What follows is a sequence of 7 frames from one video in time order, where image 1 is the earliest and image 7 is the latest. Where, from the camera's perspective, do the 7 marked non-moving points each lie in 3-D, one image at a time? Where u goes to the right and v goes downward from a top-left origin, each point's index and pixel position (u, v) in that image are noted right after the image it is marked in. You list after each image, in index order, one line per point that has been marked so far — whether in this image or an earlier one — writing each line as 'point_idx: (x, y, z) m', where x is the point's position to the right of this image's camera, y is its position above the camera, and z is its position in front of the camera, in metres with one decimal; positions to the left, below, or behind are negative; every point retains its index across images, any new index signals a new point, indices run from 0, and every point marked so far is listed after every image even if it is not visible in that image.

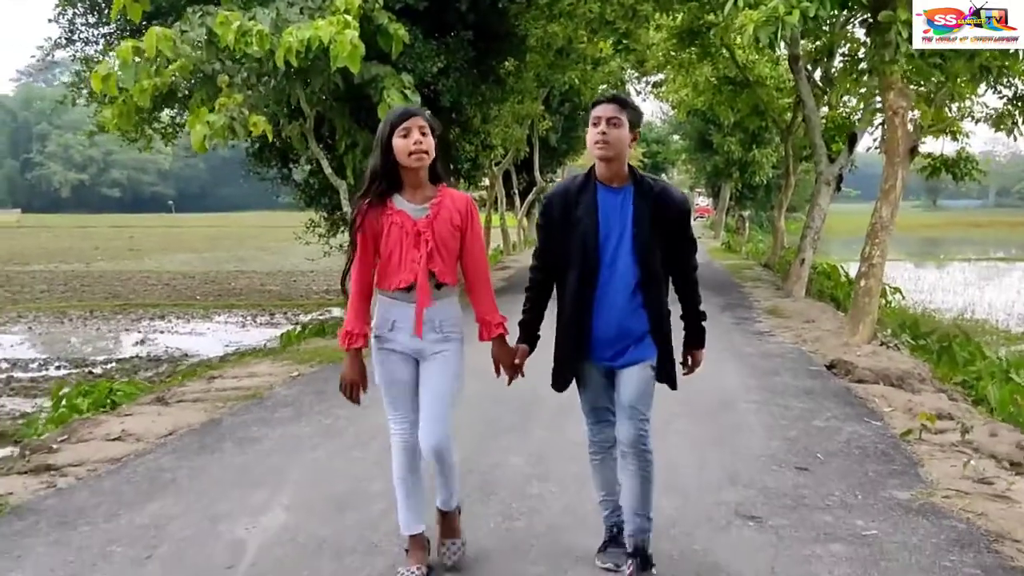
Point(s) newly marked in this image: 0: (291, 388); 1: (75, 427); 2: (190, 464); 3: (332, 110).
0: (-2.0, -0.9, +7.9) m
1: (-3.3, -1.1, +6.8) m
2: (-2.0, -1.1, +5.5) m
3: (-2.4, +2.4, +11.8) m
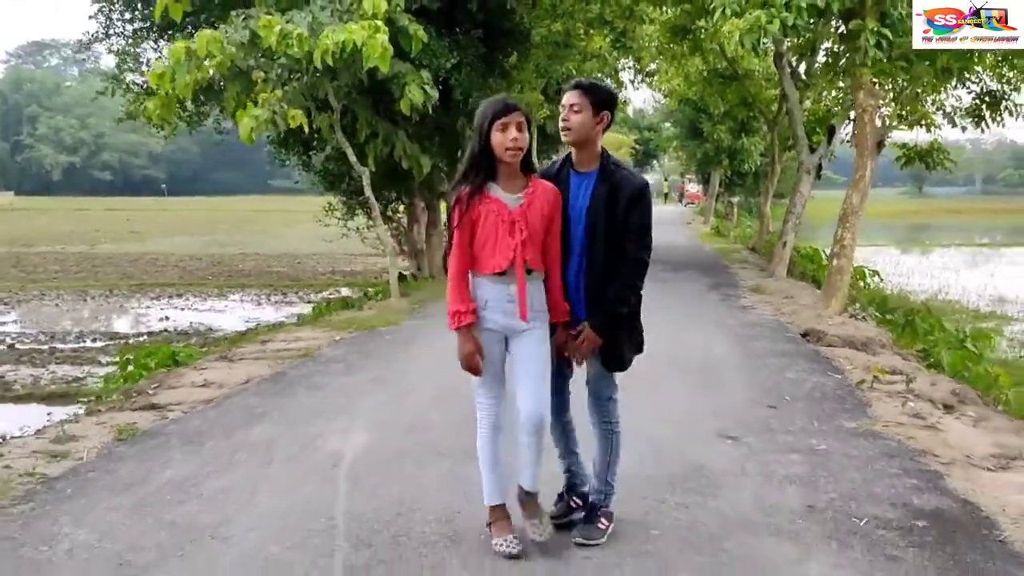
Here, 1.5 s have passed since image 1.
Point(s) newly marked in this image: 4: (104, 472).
0: (-1.8, -0.6, +9.1) m
1: (-3.2, -0.8, +8.0) m
2: (-1.8, -0.9, +6.7) m
3: (-2.3, +2.7, +12.9) m
4: (-2.3, -1.0, +5.1) m
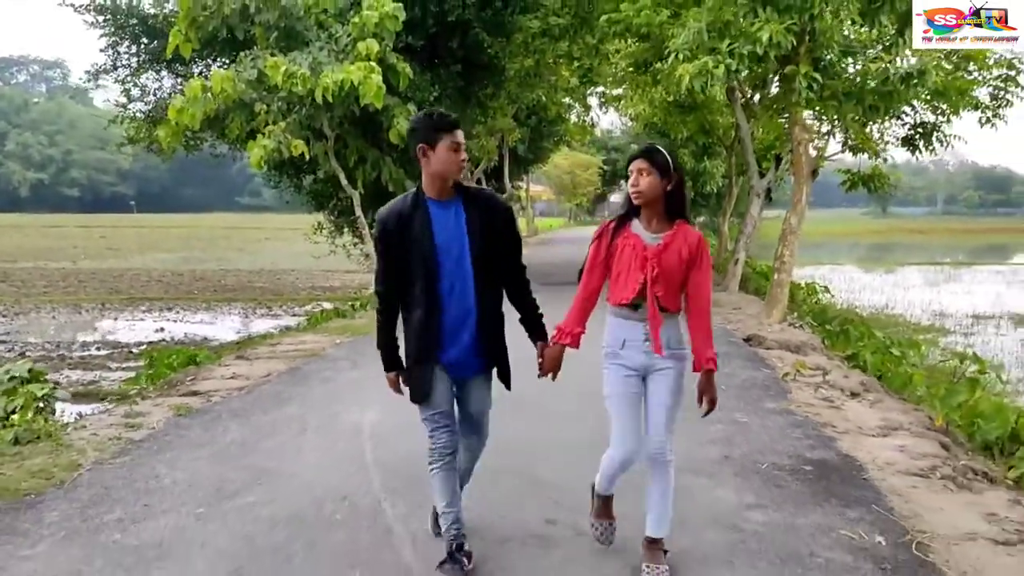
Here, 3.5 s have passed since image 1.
0: (-2.1, -0.7, +10.5) m
1: (-3.4, -0.9, +9.3) m
2: (-2.0, -0.9, +8.1) m
3: (-2.6, +2.5, +14.3) m
4: (-2.4, -1.1, +6.4) m
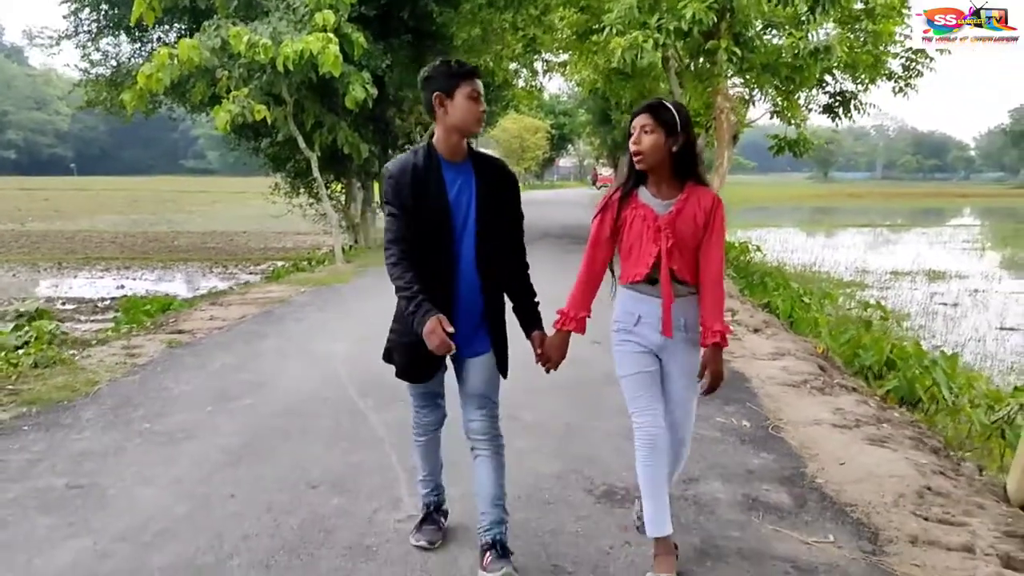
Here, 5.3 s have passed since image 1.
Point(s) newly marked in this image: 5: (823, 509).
0: (-2.7, -0.1, +11.5) m
1: (-4.0, -0.3, +10.3) m
2: (-2.5, -0.4, +9.1) m
3: (-3.5, +3.3, +15.2) m
4: (-2.9, -0.6, +7.5) m
5: (+1.6, -1.1, +4.5) m
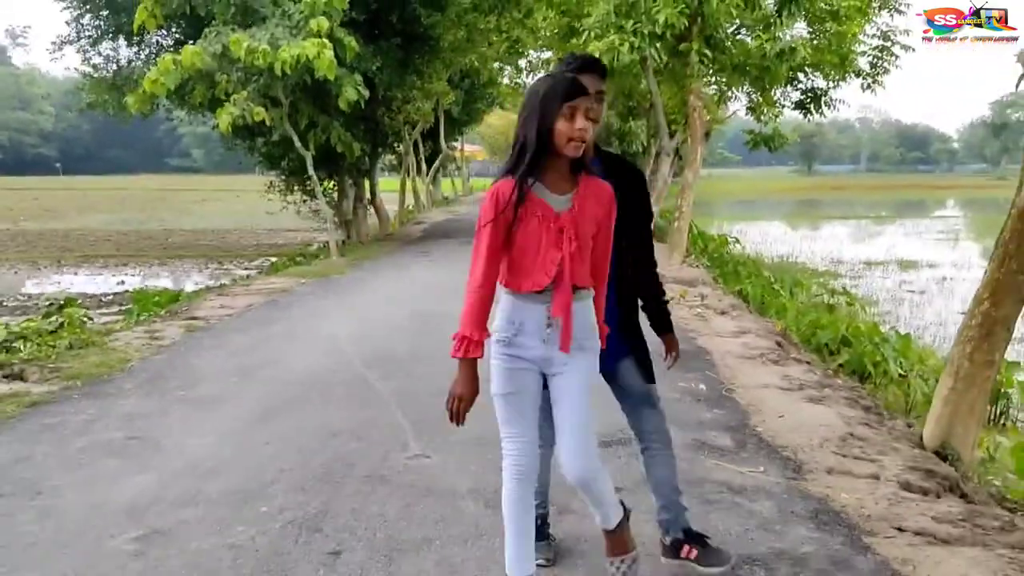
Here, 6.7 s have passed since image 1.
0: (-2.9, 0.0, +12.3) m
1: (-4.1, -0.2, +11.1) m
2: (-2.7, -0.3, +10.0) m
3: (-3.8, +3.4, +16.0) m
4: (-3.0, -0.5, +8.3) m
5: (+1.5, -1.0, +5.4) m
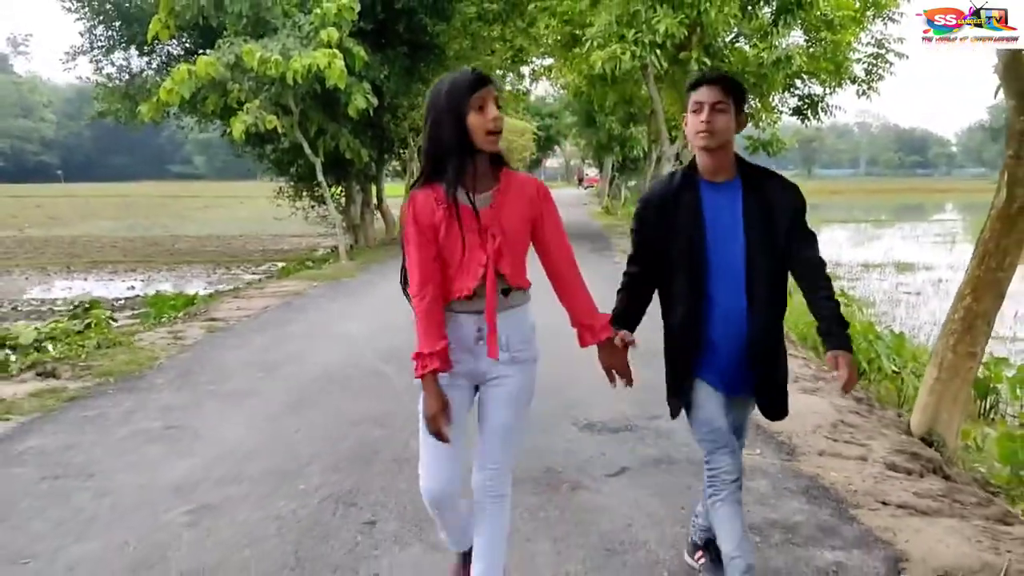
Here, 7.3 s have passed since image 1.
0: (-2.8, 0.0, +12.7) m
1: (-4.0, -0.3, +11.5) m
2: (-2.6, -0.3, +10.3) m
3: (-3.8, +3.4, +16.4) m
4: (-2.9, -0.5, +8.7) m
5: (+1.6, -1.0, +5.7) m
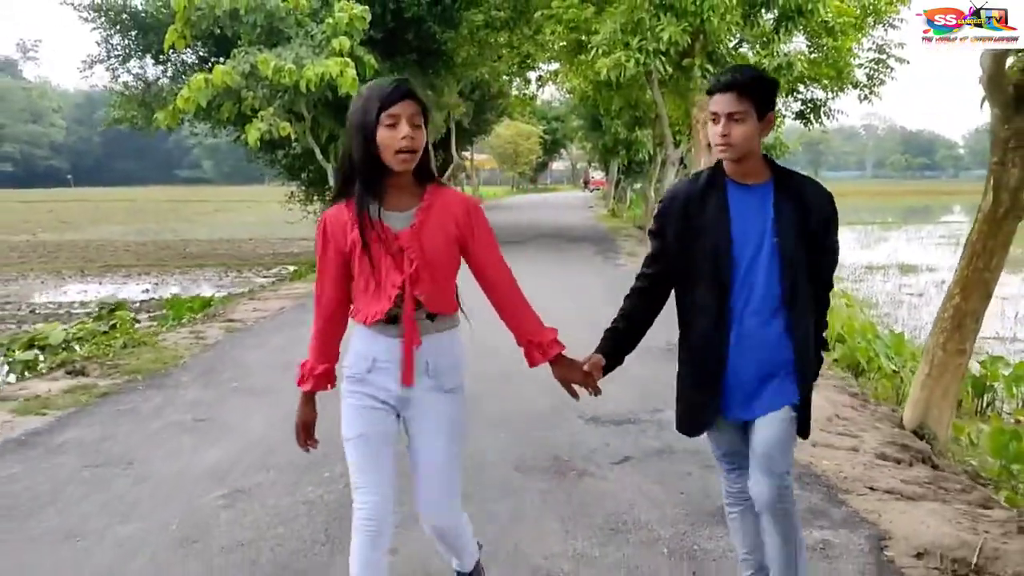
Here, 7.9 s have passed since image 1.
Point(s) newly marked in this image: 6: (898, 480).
0: (-2.7, -0.1, +13.1) m
1: (-3.9, -0.3, +11.8) m
2: (-2.5, -0.4, +10.7) m
3: (-3.6, +3.3, +16.8) m
4: (-2.8, -0.5, +9.0) m
5: (+1.7, -1.0, +6.1) m
6: (+2.3, -1.1, +5.1) m
